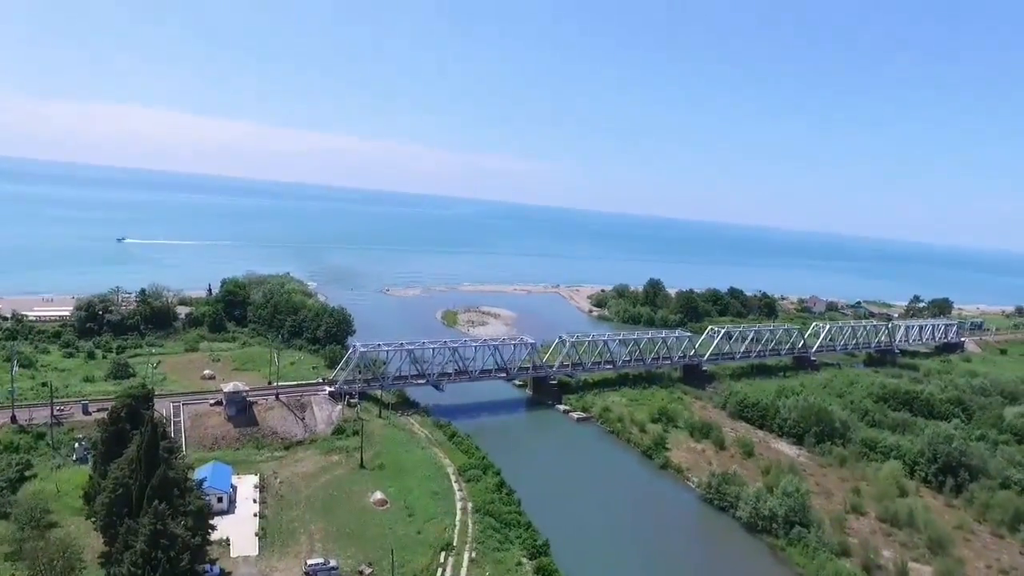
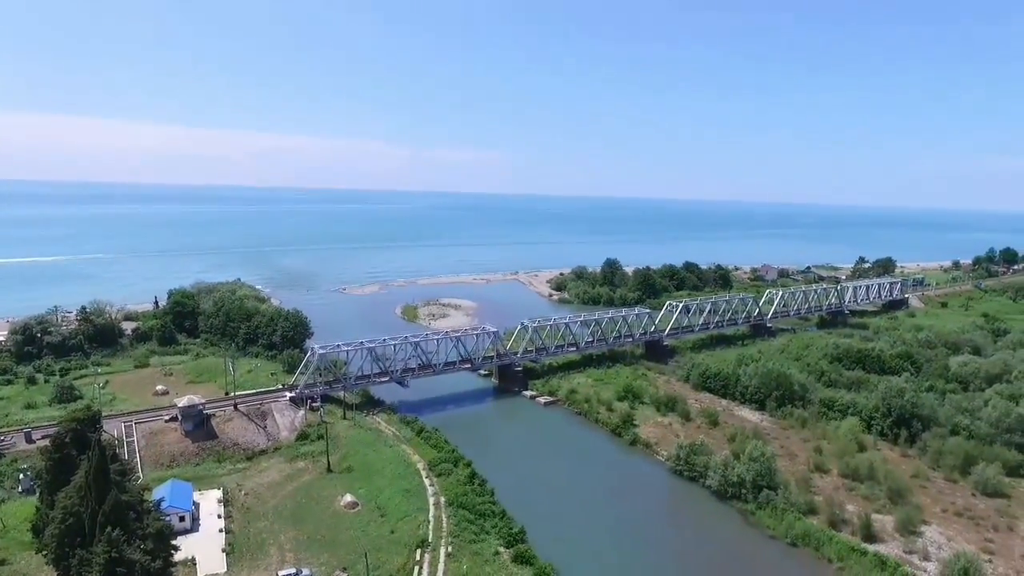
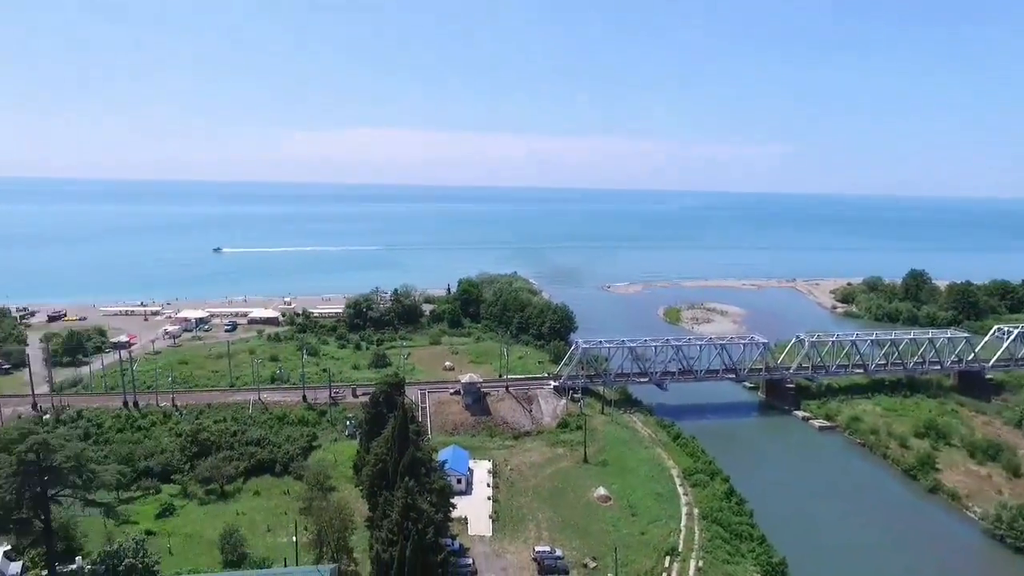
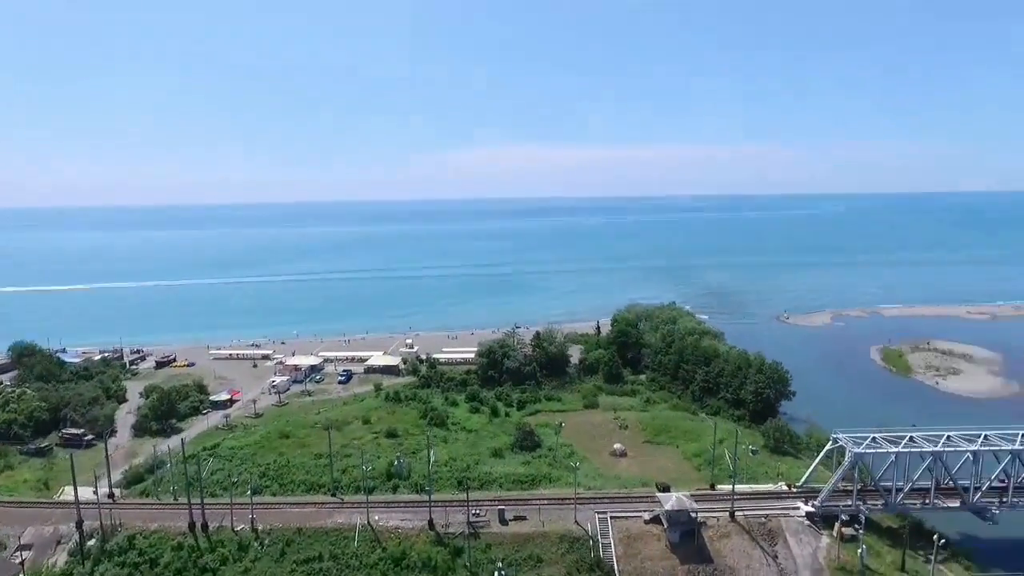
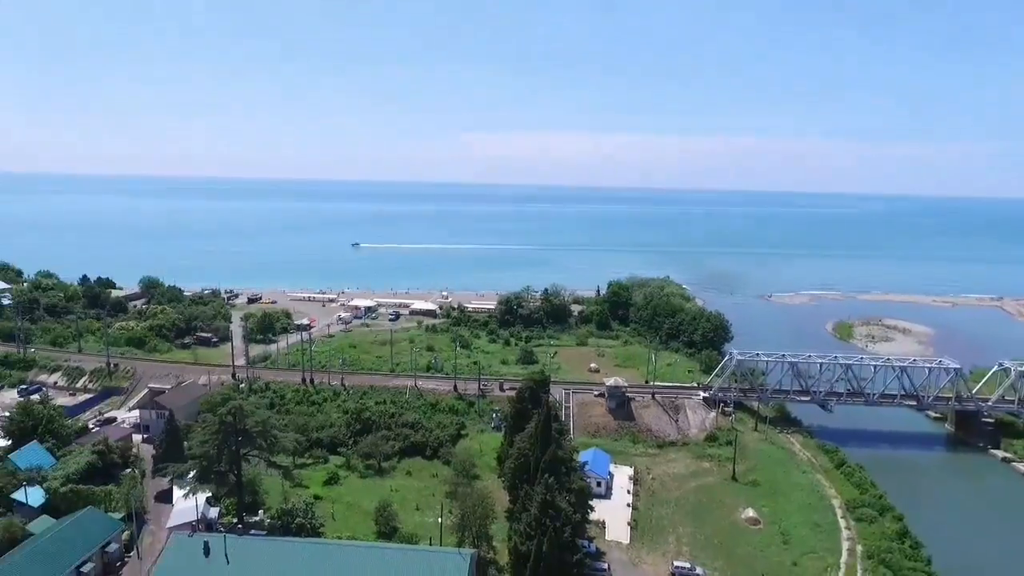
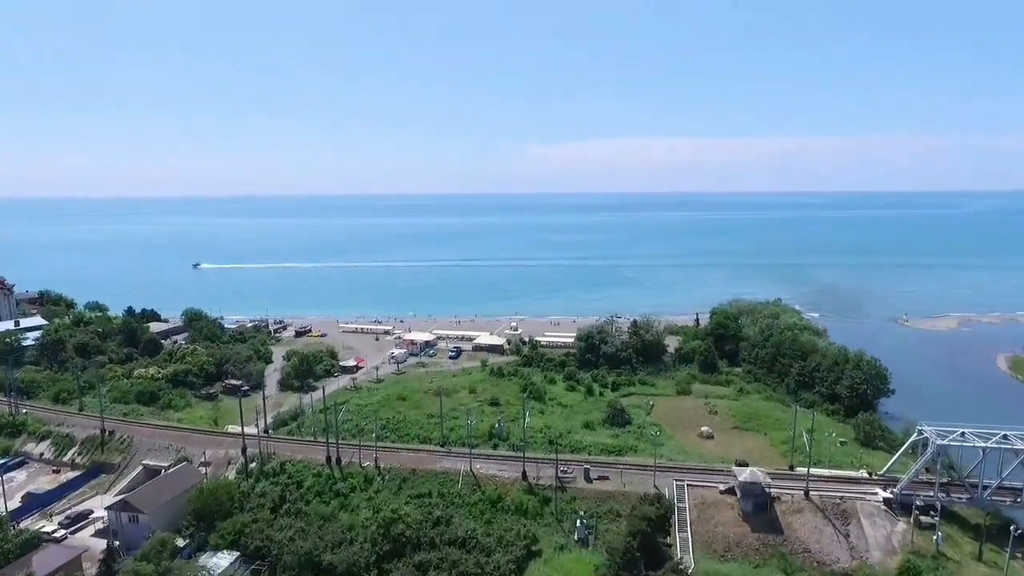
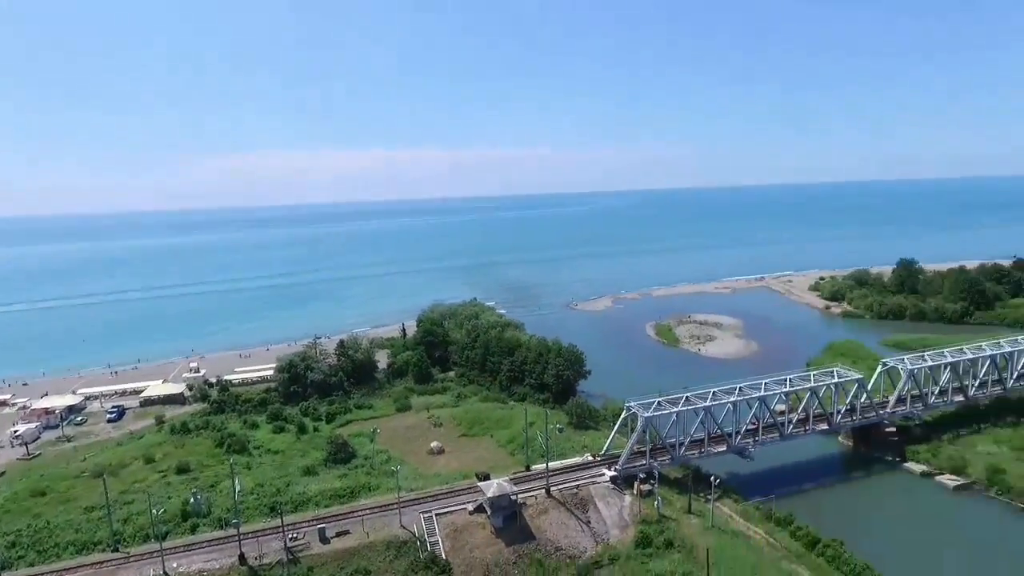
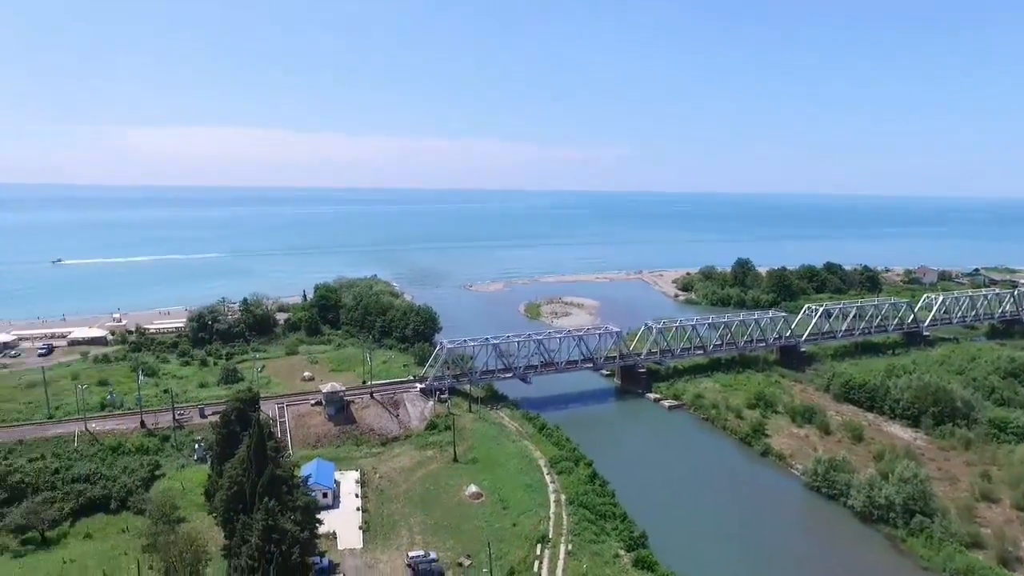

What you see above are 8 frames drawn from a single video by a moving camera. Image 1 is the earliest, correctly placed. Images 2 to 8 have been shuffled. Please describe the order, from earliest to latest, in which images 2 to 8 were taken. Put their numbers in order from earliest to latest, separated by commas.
2, 8, 3, 5, 6, 4, 7
